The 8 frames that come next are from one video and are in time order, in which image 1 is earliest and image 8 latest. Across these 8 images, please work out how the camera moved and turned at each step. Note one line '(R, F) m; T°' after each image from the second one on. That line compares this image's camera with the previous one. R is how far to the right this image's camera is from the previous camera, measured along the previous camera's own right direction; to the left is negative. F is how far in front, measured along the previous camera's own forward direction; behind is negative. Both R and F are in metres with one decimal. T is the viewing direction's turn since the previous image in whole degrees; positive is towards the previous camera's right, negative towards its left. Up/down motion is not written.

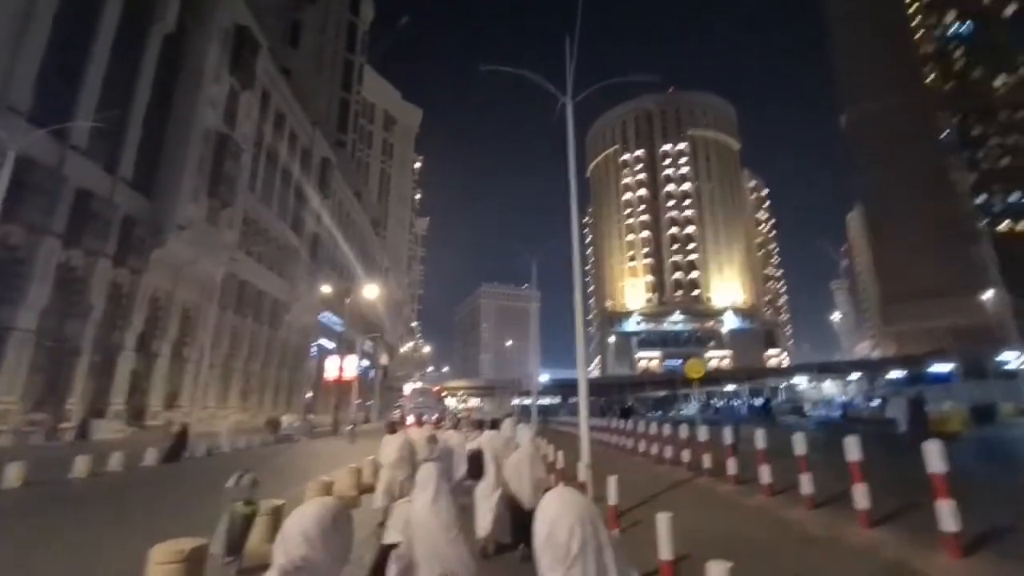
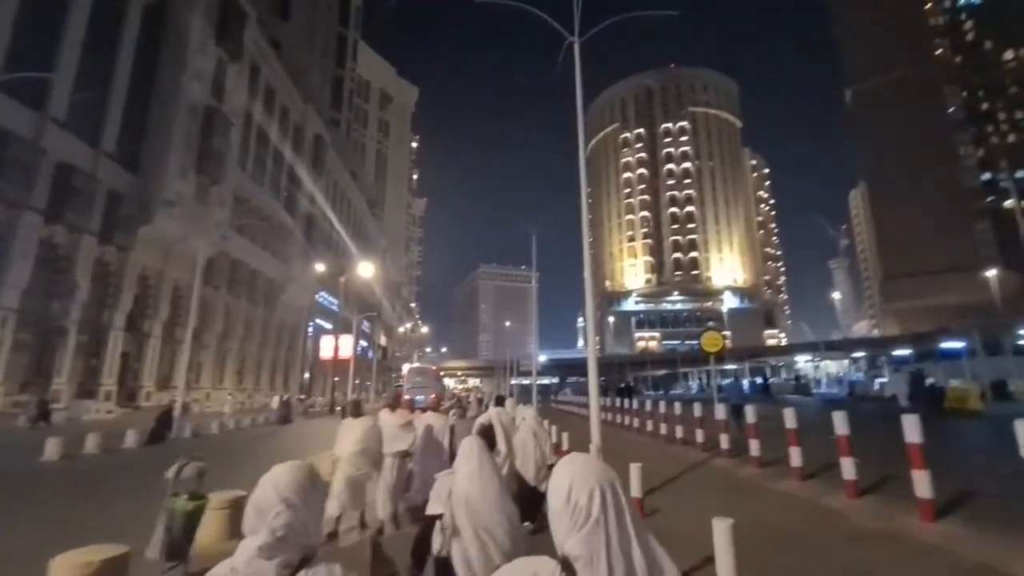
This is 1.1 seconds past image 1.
(0.0, +0.9) m; 0°
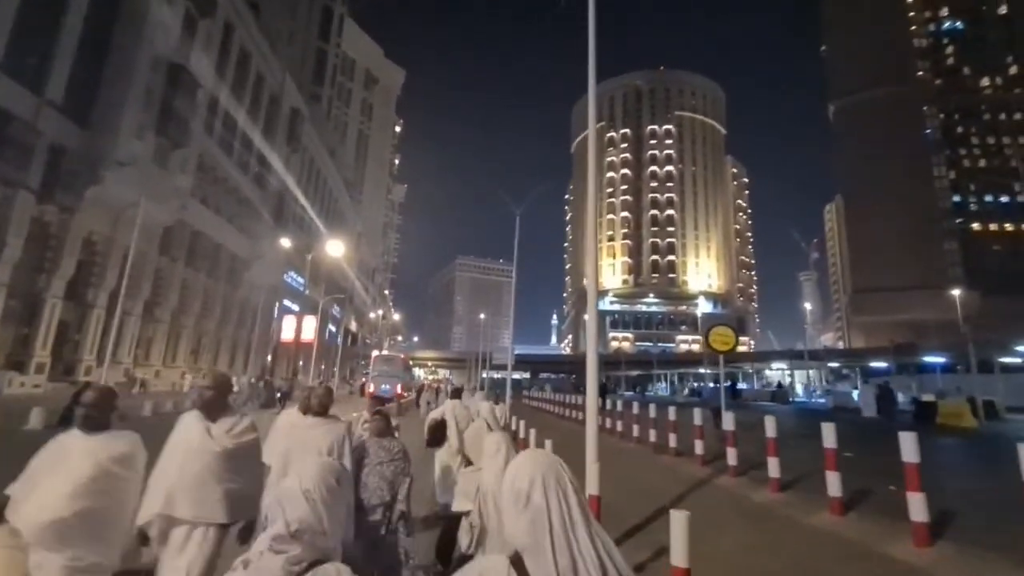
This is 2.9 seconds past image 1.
(0.0, +1.6) m; +2°
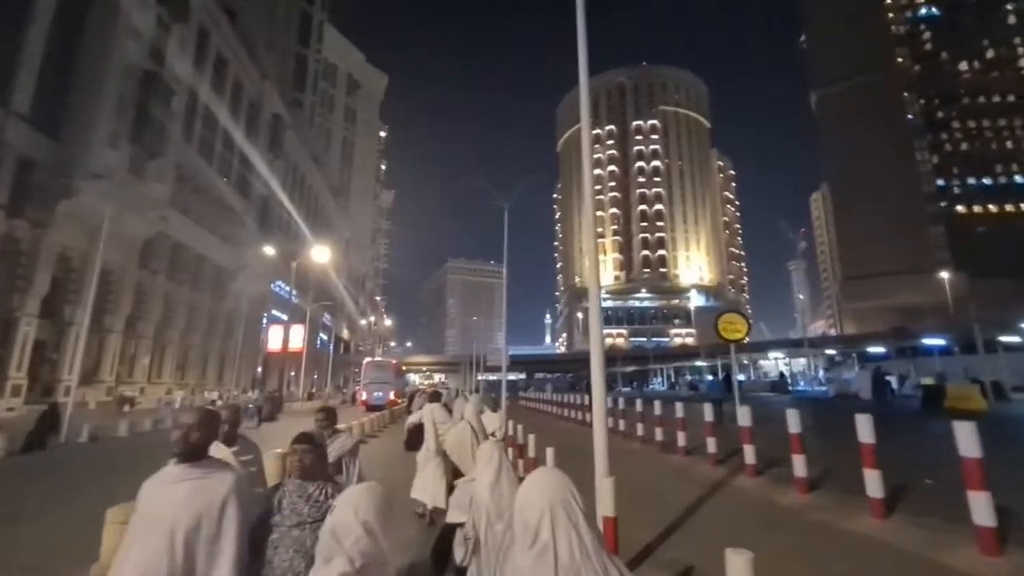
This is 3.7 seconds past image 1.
(0.0, +0.7) m; +1°
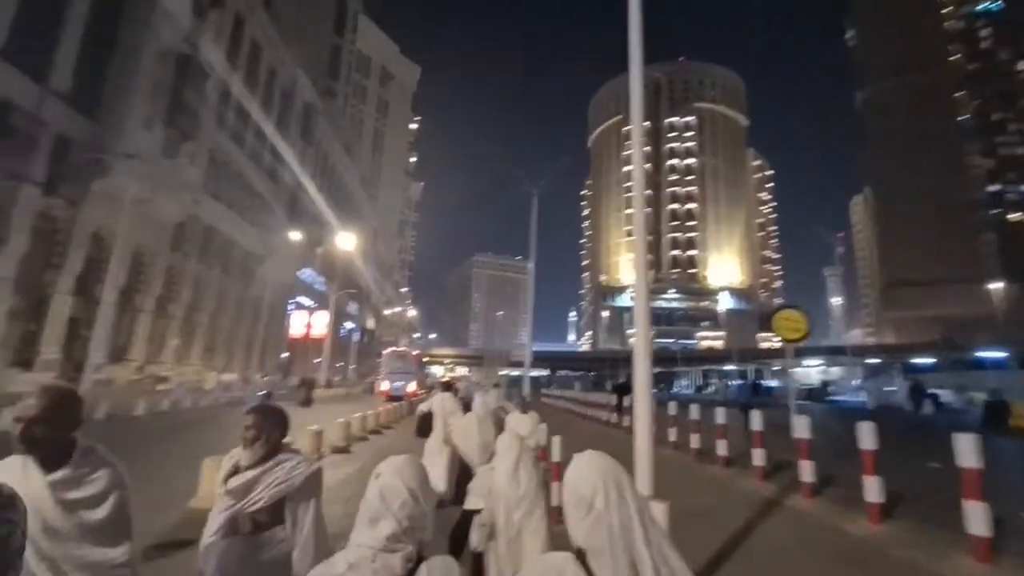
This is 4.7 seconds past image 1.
(0.0, +0.7) m; -3°
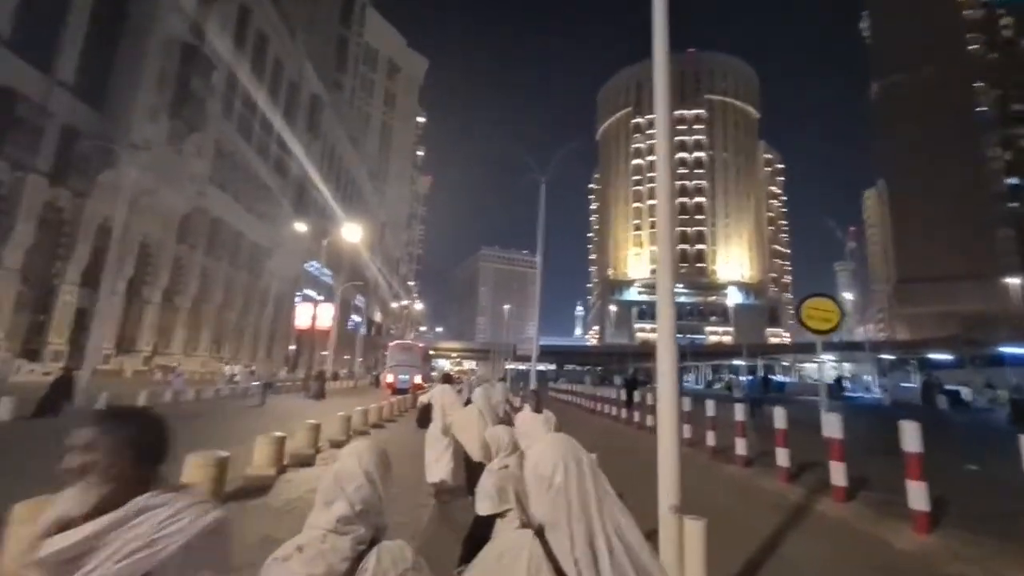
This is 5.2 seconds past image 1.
(0.0, +0.4) m; -1°
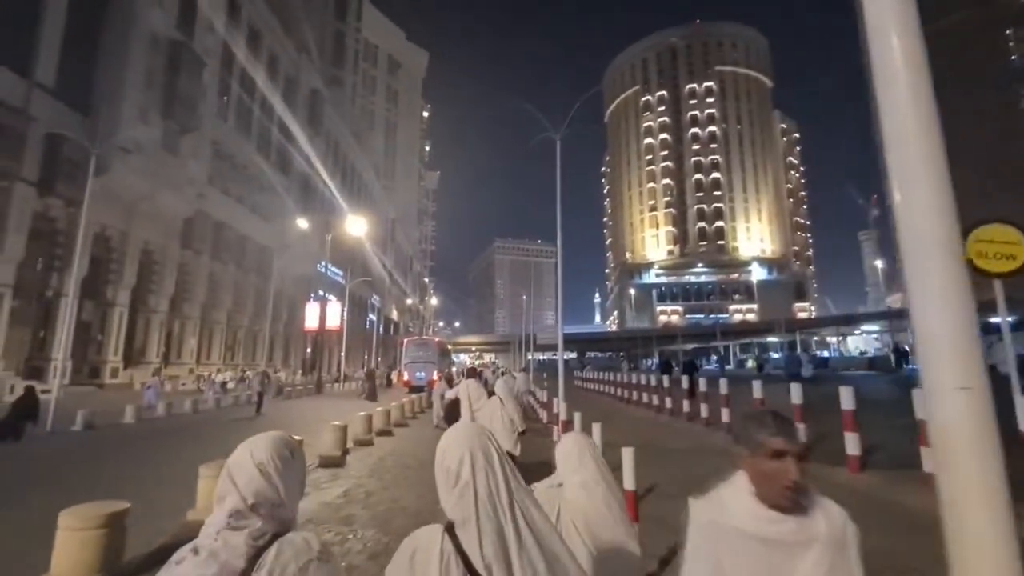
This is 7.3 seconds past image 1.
(0.0, +1.9) m; -2°
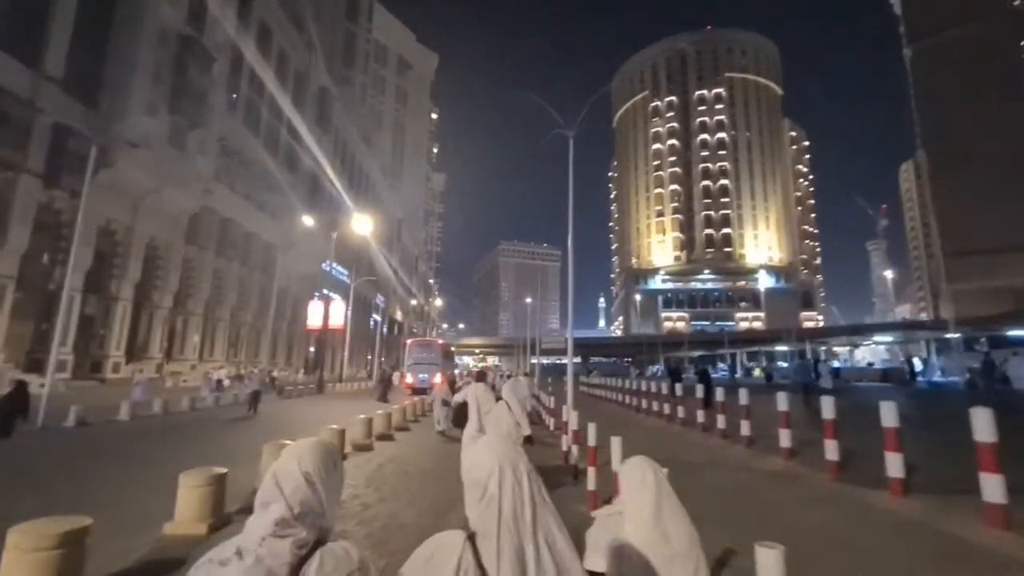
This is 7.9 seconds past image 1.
(-0.1, +0.4) m; 0°
